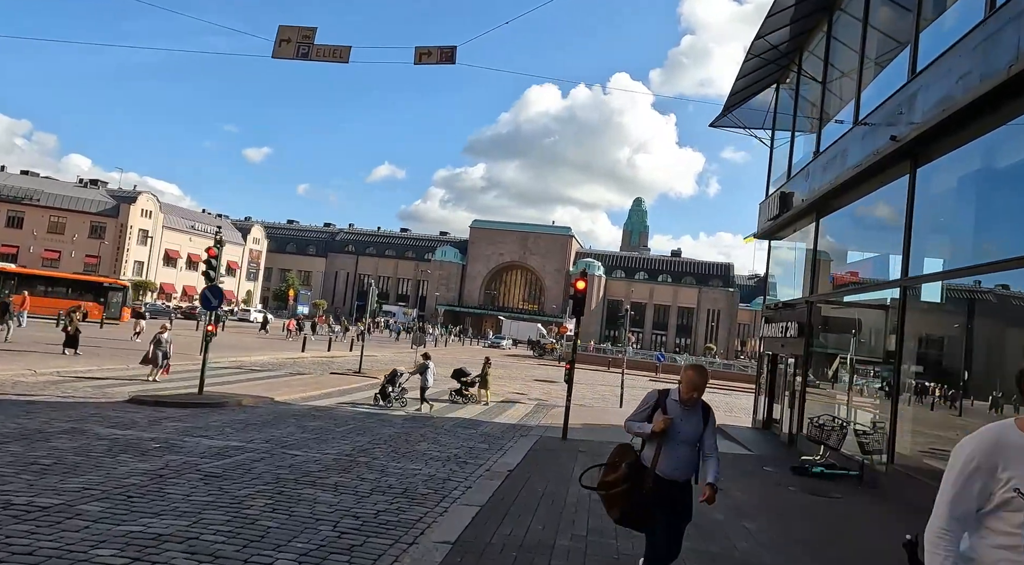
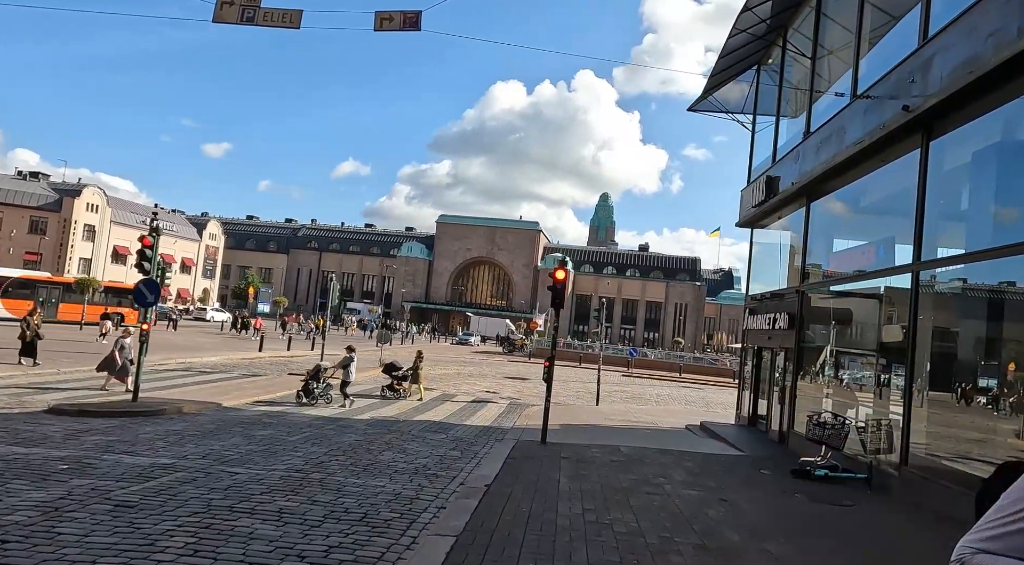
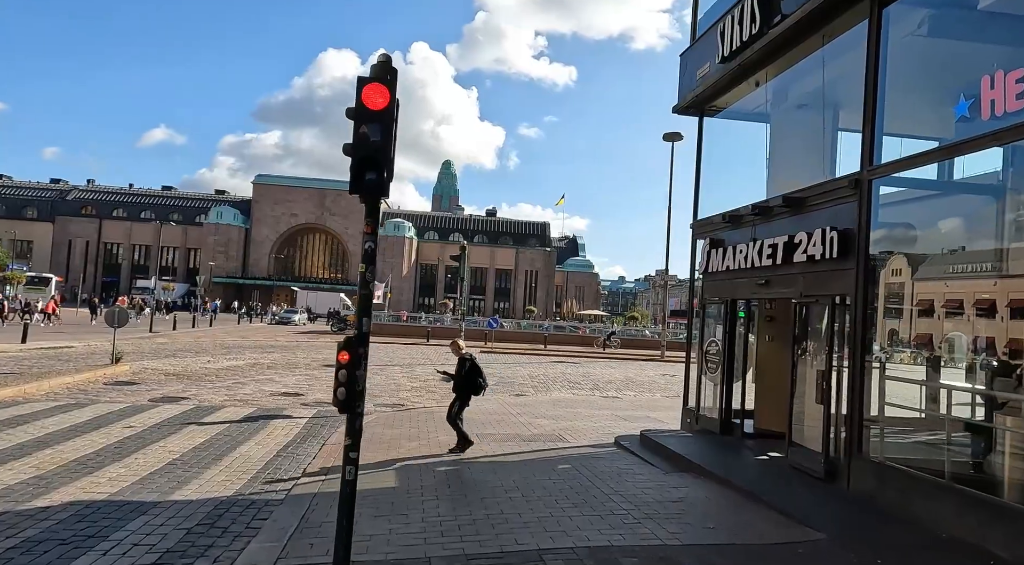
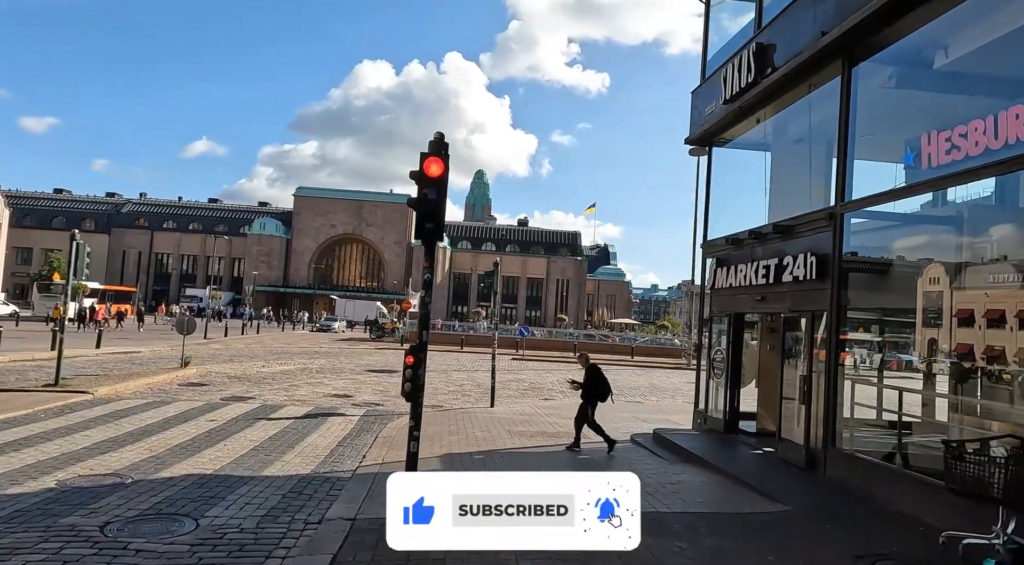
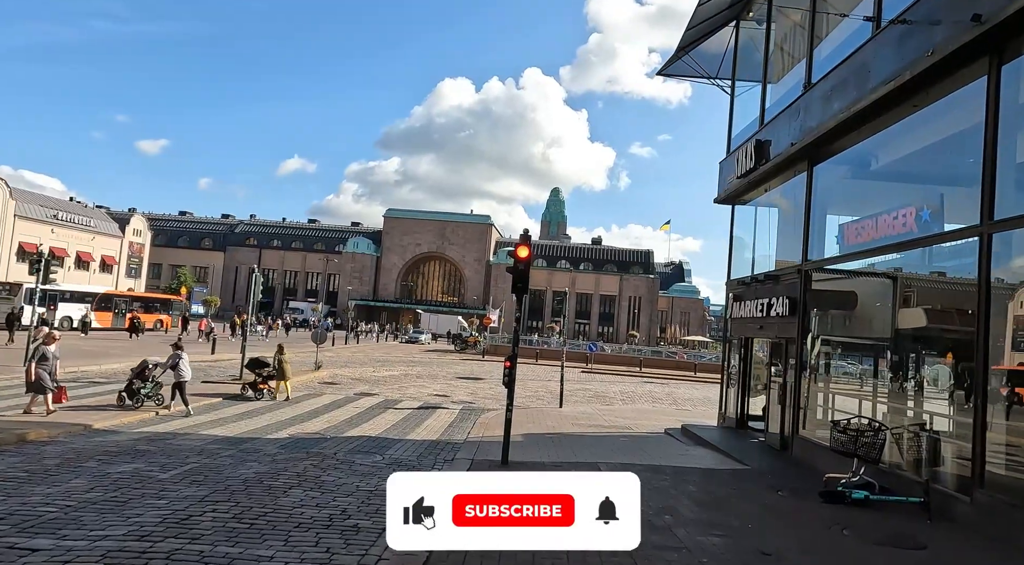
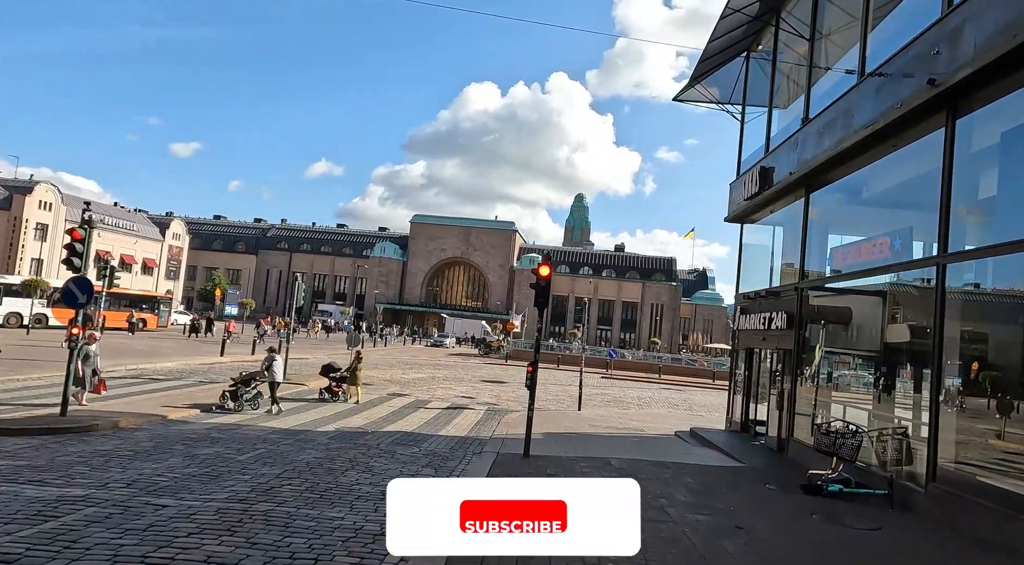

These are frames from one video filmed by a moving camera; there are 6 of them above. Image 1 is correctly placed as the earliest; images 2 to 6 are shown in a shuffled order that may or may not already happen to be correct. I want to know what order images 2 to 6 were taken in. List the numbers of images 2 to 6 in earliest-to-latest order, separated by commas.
2, 6, 5, 4, 3
